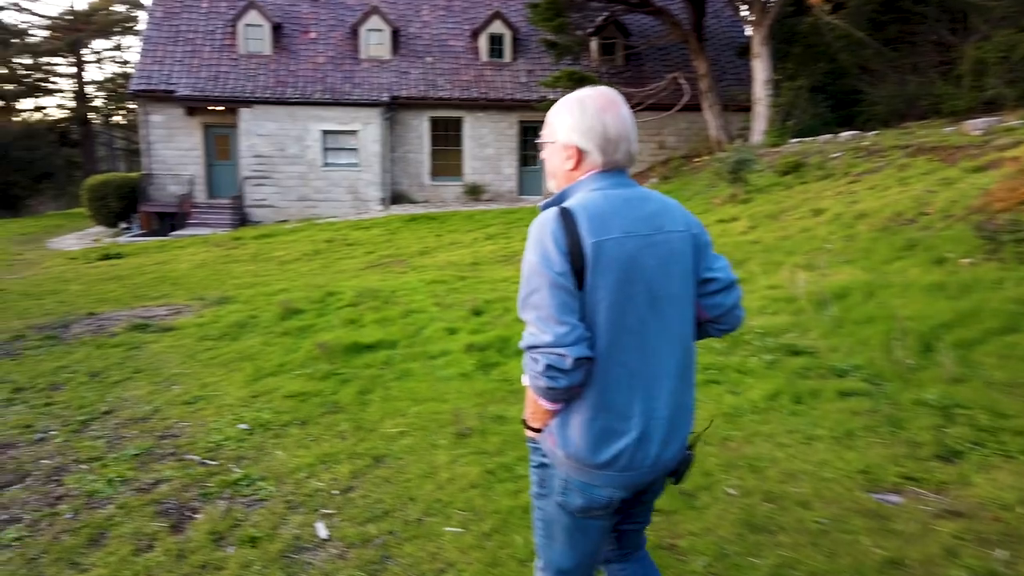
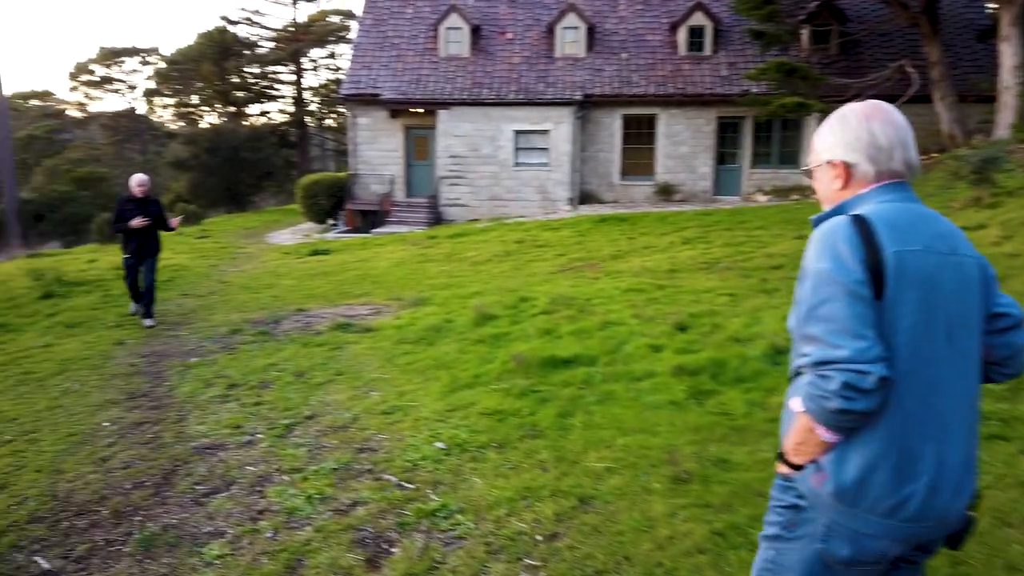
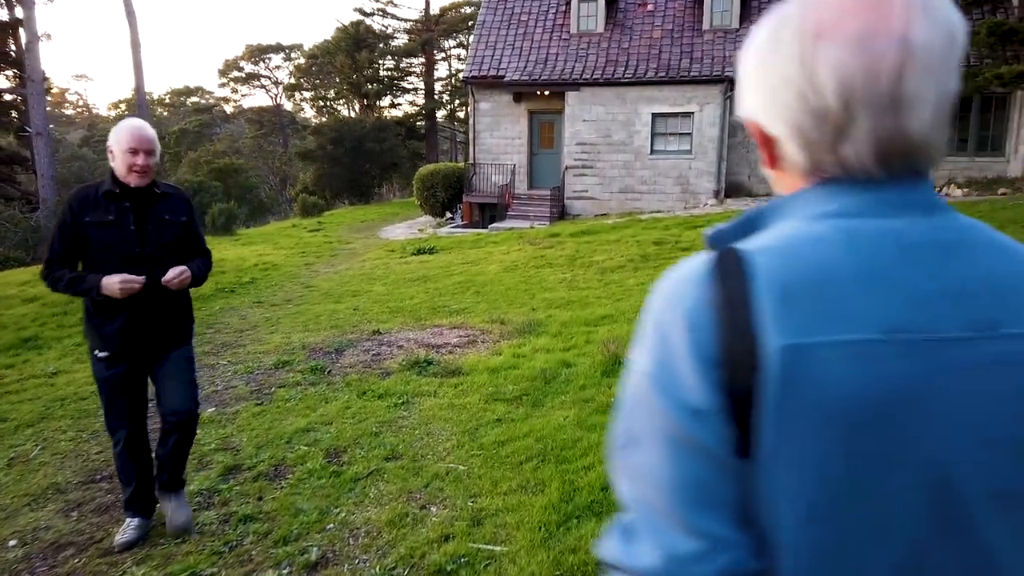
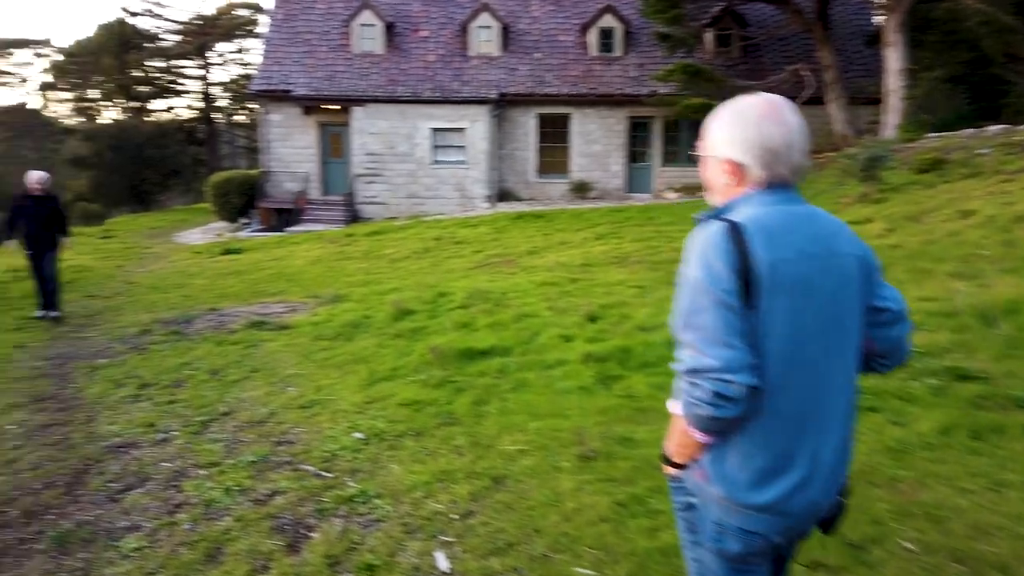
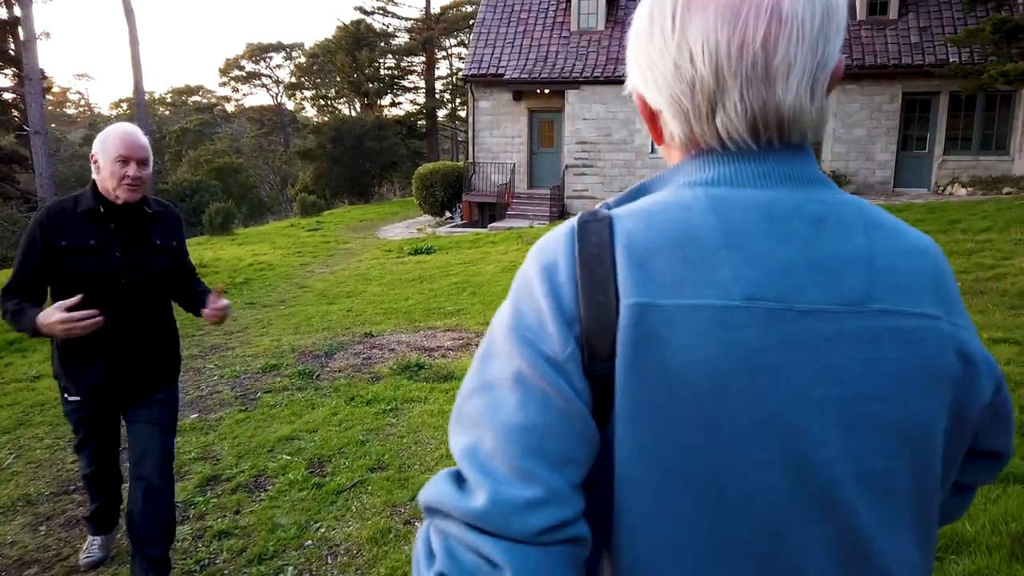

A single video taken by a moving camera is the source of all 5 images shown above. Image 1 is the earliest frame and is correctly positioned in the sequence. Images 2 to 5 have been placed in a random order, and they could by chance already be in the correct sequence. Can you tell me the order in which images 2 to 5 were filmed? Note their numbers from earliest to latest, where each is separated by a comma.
4, 2, 3, 5
